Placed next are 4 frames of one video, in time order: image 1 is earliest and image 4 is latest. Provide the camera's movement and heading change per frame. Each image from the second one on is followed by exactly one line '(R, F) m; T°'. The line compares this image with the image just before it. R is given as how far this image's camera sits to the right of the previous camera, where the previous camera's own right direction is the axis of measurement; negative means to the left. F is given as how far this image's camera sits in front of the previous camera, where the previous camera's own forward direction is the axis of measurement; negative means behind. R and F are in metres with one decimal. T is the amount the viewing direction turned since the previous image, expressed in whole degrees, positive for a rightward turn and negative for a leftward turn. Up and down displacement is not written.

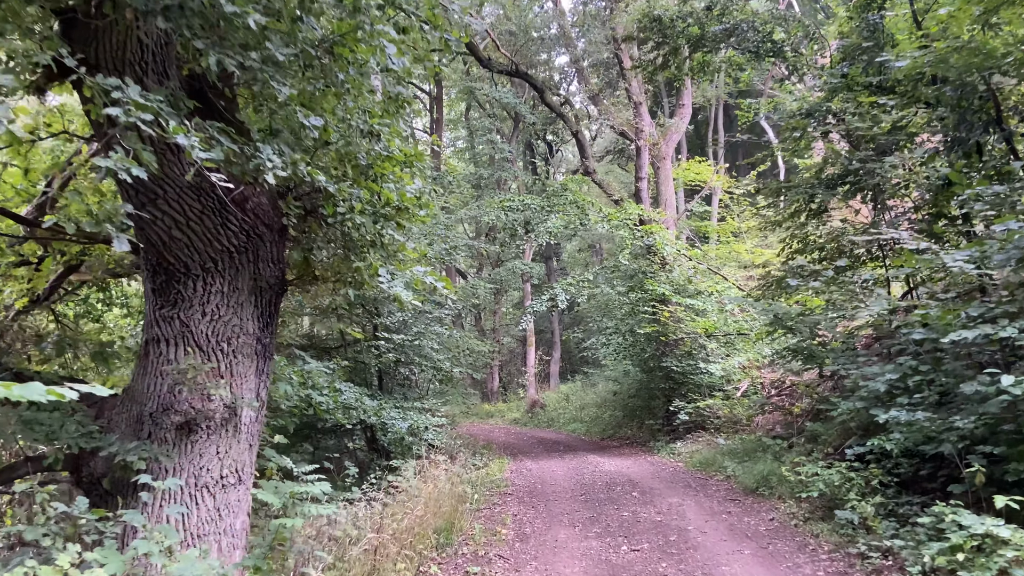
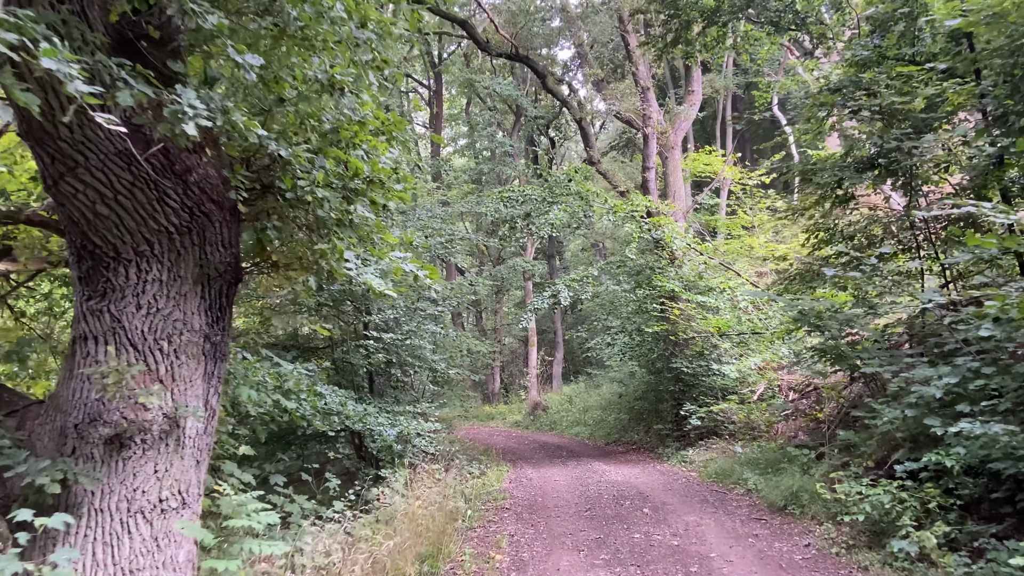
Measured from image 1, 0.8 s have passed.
(+0.1, +0.7) m; 0°
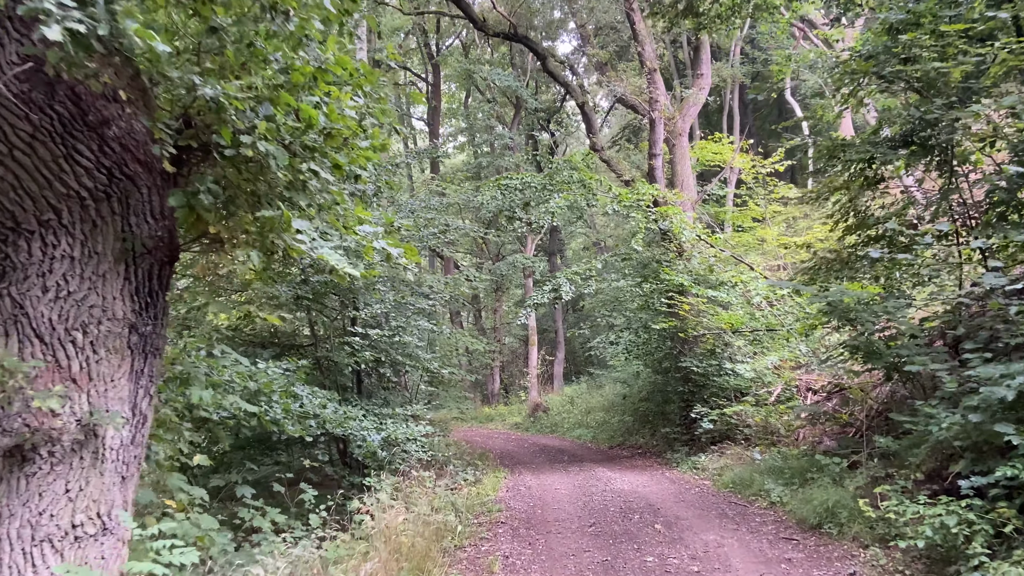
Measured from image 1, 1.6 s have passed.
(+0.1, +0.6) m; 0°
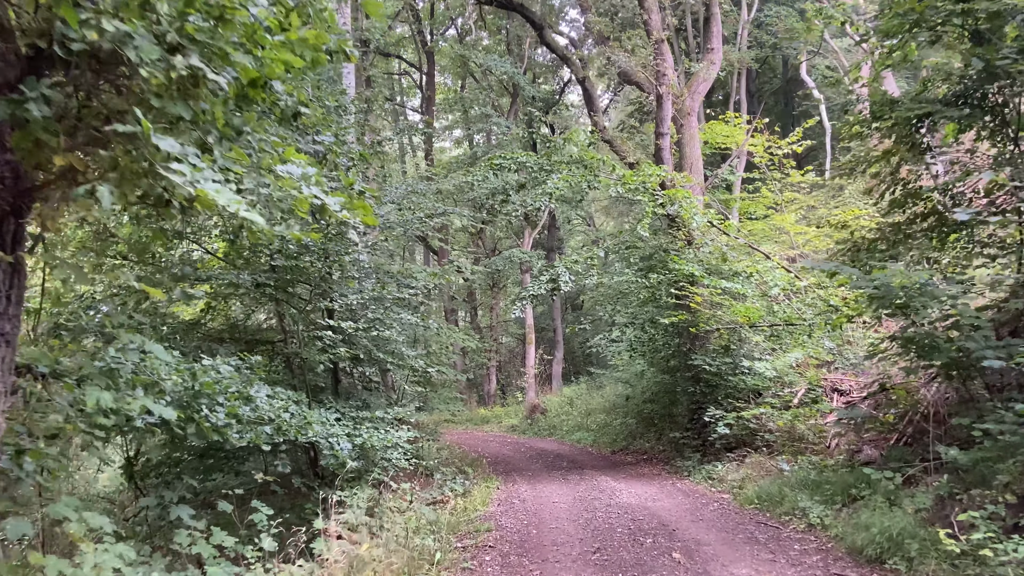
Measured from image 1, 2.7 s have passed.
(+0.1, +0.9) m; 0°
